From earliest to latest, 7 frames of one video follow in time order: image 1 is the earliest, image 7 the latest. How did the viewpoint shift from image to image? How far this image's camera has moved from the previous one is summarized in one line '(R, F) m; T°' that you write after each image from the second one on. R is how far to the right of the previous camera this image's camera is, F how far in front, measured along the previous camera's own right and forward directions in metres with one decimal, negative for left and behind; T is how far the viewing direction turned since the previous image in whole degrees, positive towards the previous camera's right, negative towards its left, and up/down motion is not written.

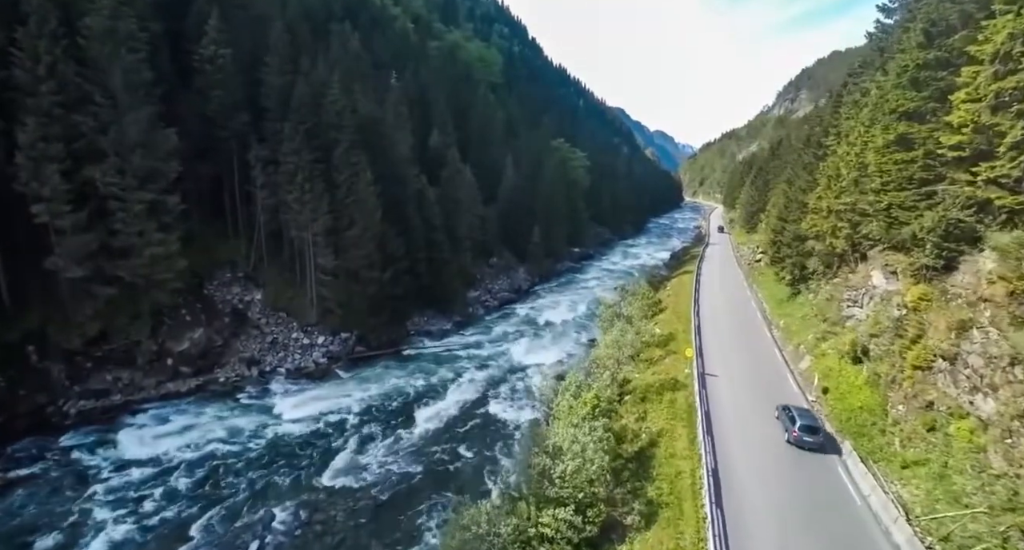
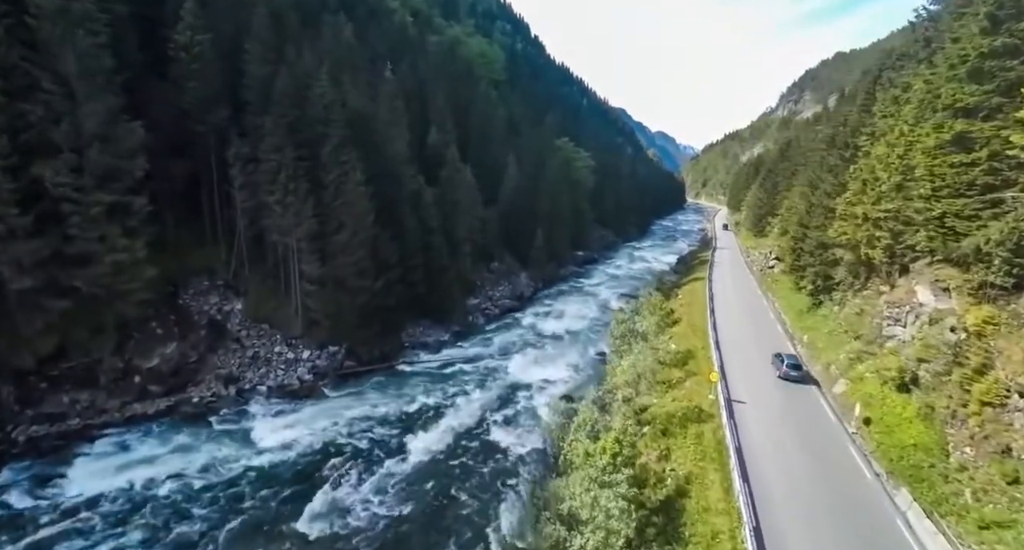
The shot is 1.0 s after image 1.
(-0.2, +2.6) m; 0°
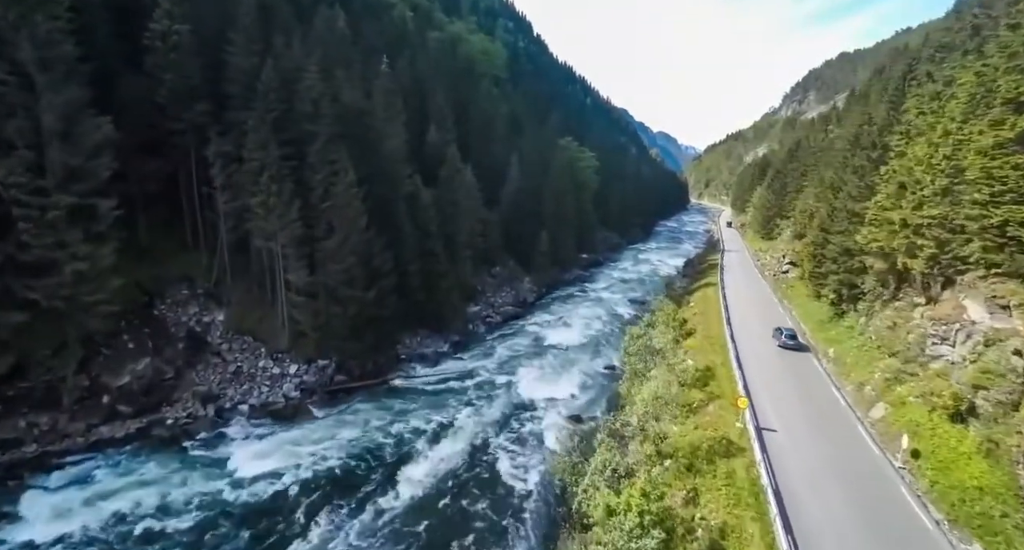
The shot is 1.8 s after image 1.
(-0.2, +2.3) m; 0°
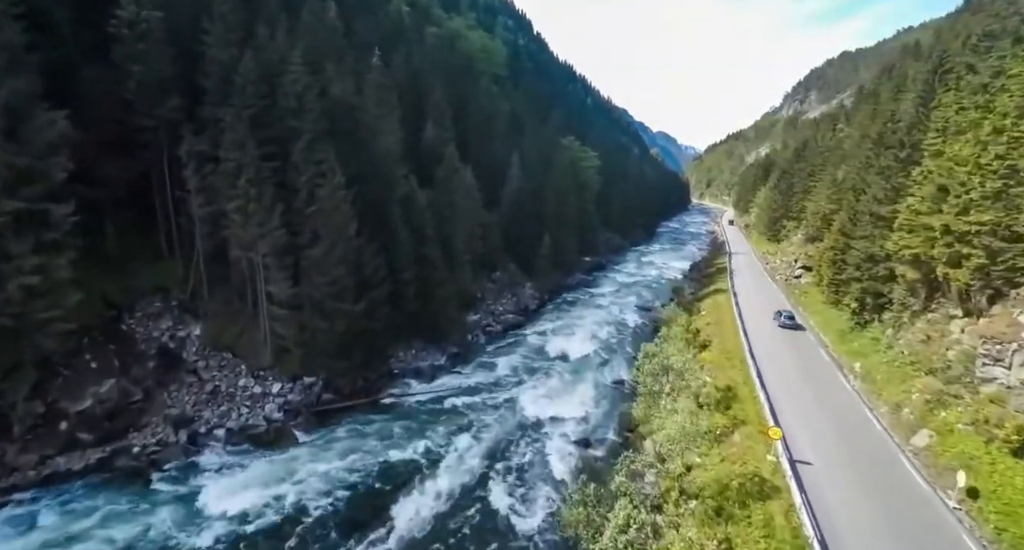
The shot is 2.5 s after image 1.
(-0.2, +2.2) m; 0°
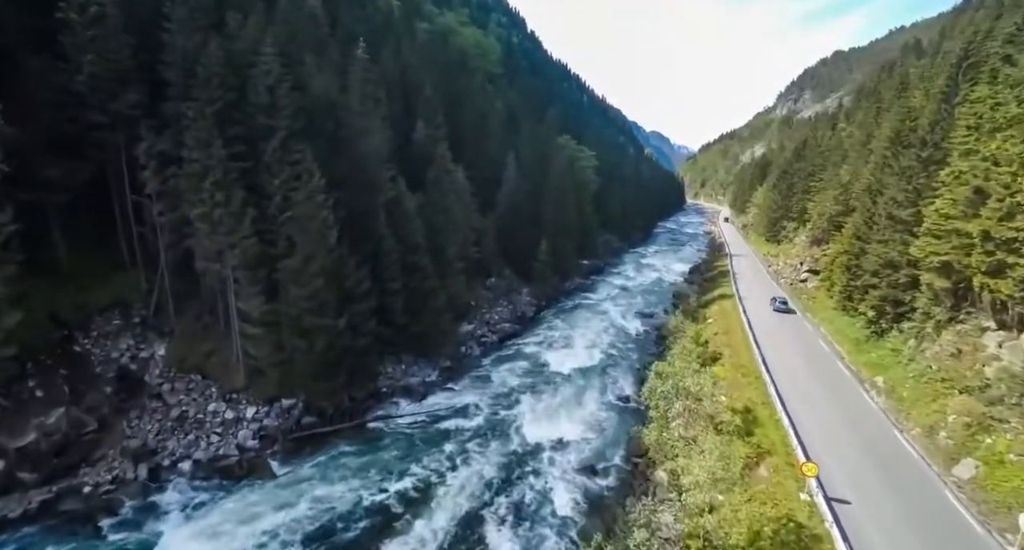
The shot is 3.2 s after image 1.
(-0.2, +2.2) m; +1°
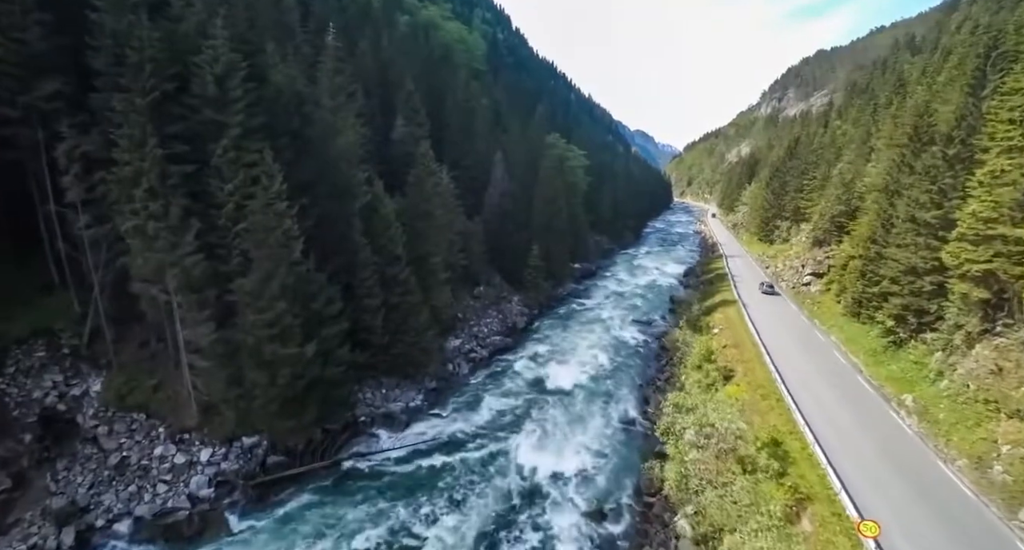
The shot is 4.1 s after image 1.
(-0.3, +2.8) m; +2°
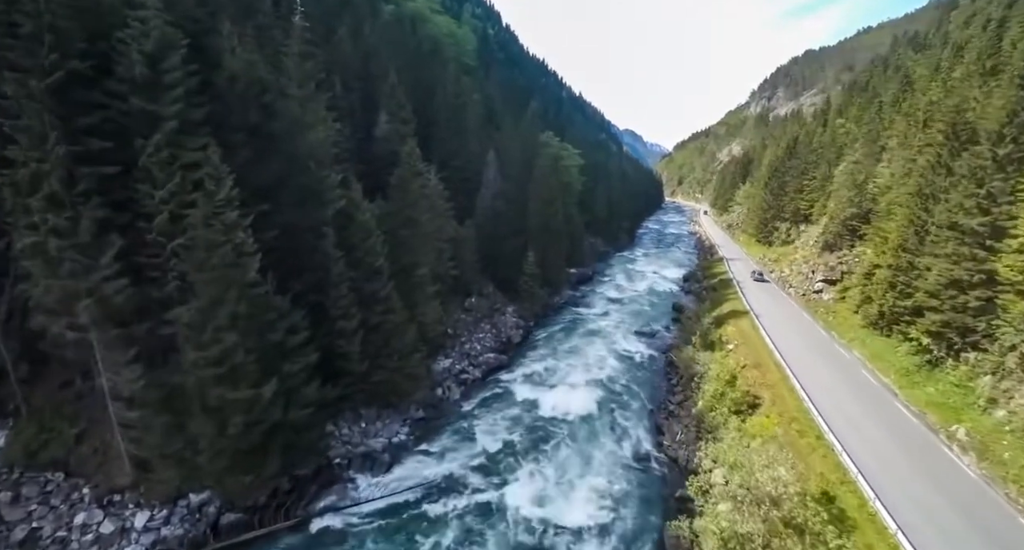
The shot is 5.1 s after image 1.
(-0.4, +3.3) m; +1°
